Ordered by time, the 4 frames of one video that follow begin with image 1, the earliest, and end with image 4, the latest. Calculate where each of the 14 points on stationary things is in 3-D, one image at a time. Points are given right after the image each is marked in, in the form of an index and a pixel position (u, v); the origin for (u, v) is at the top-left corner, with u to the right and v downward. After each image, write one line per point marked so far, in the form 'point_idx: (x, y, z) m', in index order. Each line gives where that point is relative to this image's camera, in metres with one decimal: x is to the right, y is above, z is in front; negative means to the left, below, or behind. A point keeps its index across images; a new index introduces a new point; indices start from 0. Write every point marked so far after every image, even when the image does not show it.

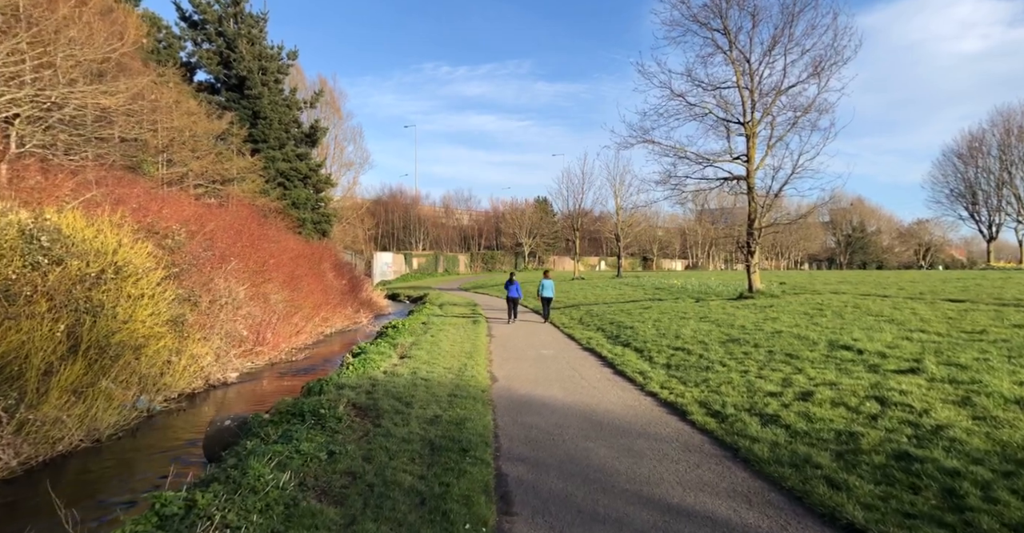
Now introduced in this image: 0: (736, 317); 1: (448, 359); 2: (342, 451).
0: (+4.5, -1.0, +12.5) m
1: (-1.1, -1.5, +10.3) m
2: (-1.4, -1.5, +4.9) m
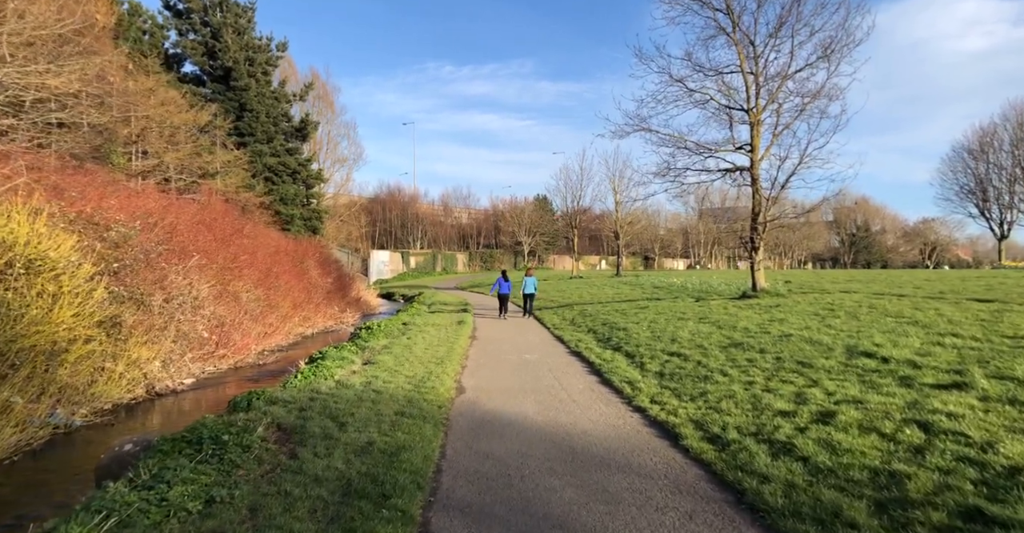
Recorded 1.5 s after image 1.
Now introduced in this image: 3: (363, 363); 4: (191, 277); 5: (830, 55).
0: (+4.2, -1.0, +11.3) m
1: (-1.4, -1.5, +9.2) m
2: (-1.7, -1.4, +3.8) m
3: (-2.4, -1.5, +9.8) m
4: (-7.2, -0.2, +13.9) m
5: (+7.9, +5.2, +15.4) m
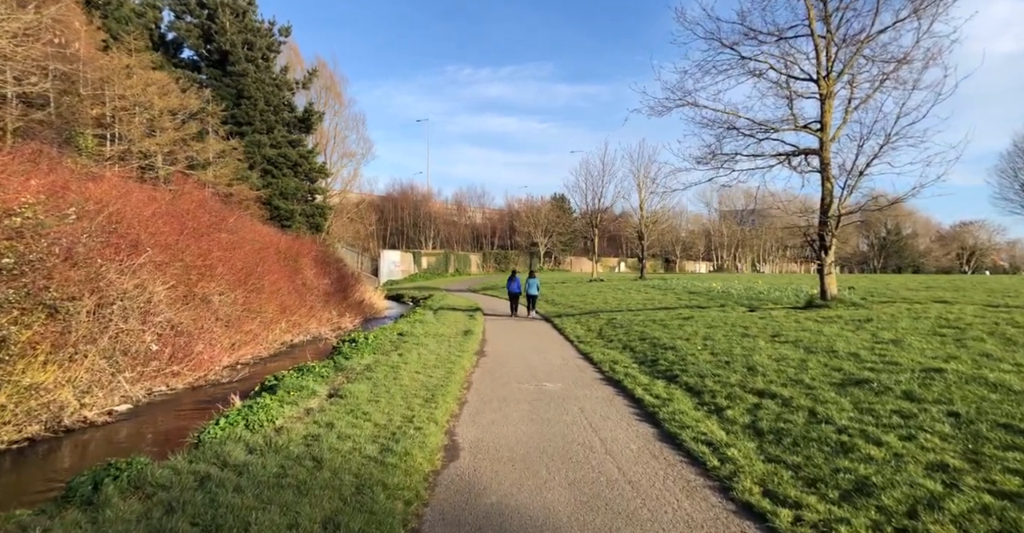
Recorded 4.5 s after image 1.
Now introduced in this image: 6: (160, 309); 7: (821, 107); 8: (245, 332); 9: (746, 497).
0: (+4.4, -1.0, +8.6) m
1: (-1.3, -1.5, +6.6) m
2: (-1.7, -1.4, +1.2) m
3: (-2.1, -1.5, +7.2) m
4: (-6.9, -0.2, +11.5) m
5: (+8.3, +5.2, +12.6) m
6: (-6.6, -0.8, +11.6) m
7: (+6.7, +3.5, +13.6) m
8: (-6.7, -1.6, +15.6) m
9: (+1.5, -1.4, +3.9) m
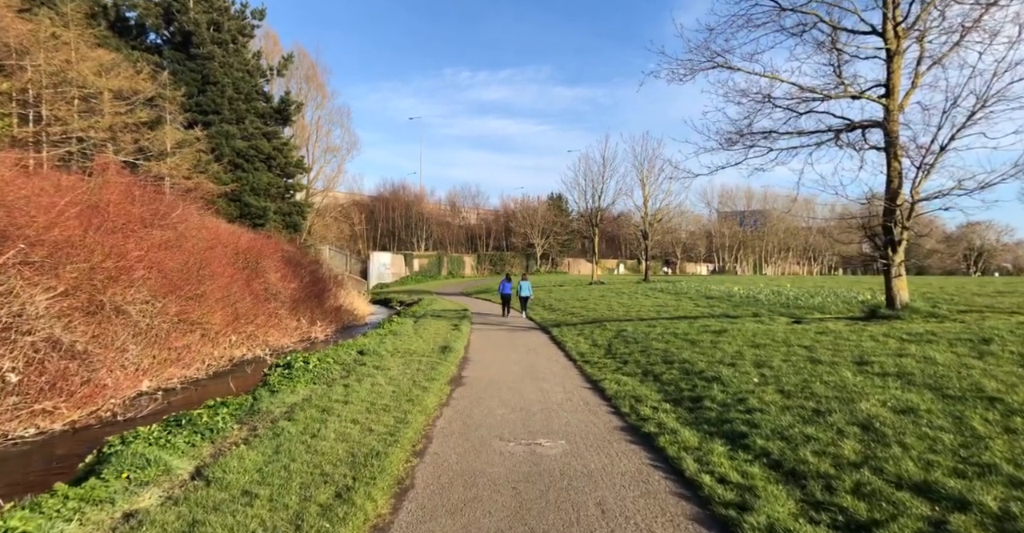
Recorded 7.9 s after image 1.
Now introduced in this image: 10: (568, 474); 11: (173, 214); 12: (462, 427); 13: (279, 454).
0: (+4.2, -1.0, +5.9) m
1: (-1.4, -1.5, +3.8) m
2: (-1.8, -1.3, -1.6) m
3: (-2.3, -1.5, +4.4) m
4: (-7.1, -0.2, +8.6) m
5: (+8.1, +5.2, +9.9) m
6: (-6.8, -0.8, +8.8) m
7: (+6.5, +3.5, +10.8) m
8: (-6.9, -1.7, +12.7) m
9: (+1.3, -1.4, +1.1) m
10: (+0.4, -1.6, +4.7) m
11: (-8.9, +1.3, +16.0) m
12: (-0.5, -1.6, +6.2) m
13: (-1.8, -1.5, +4.9) m
